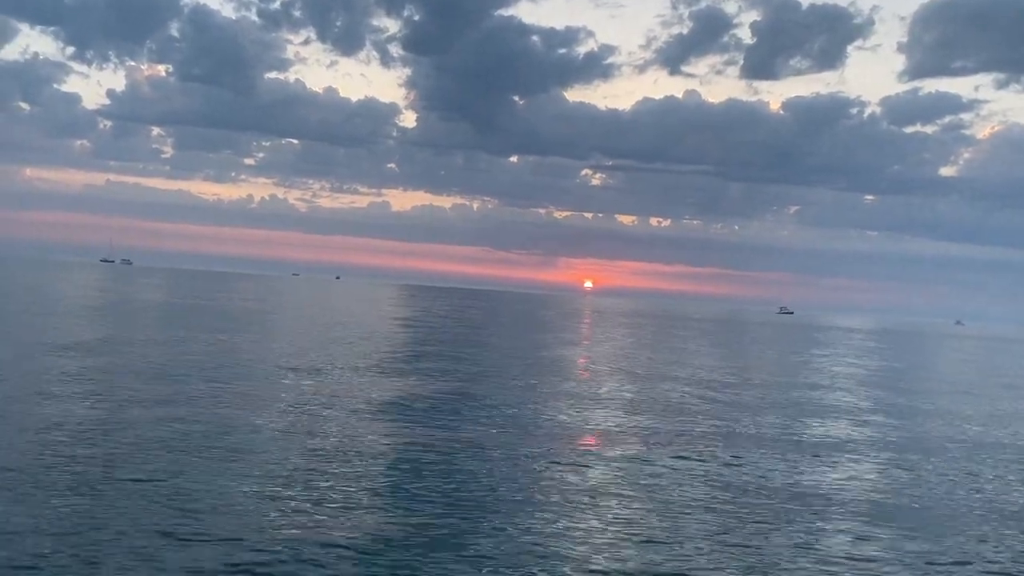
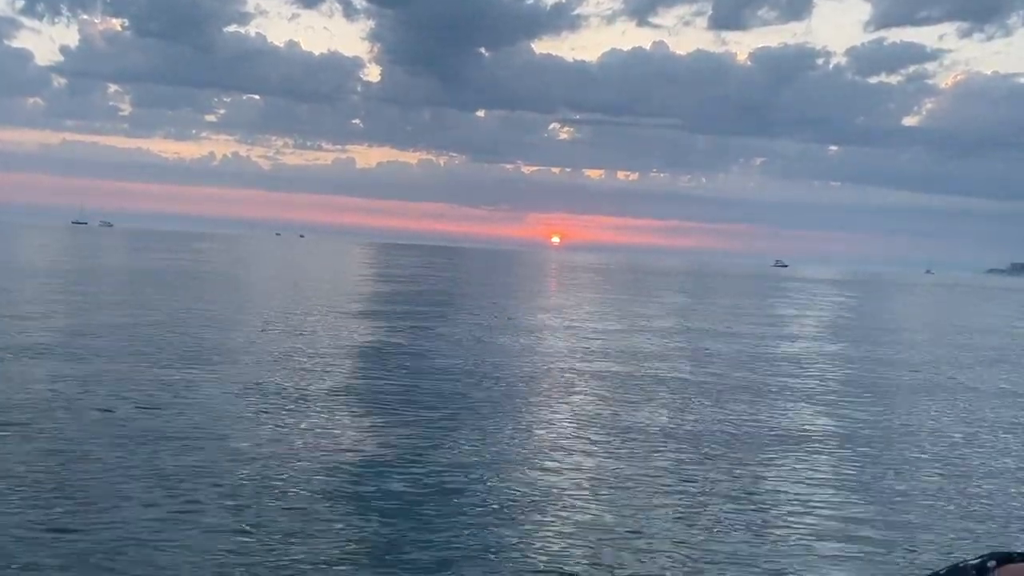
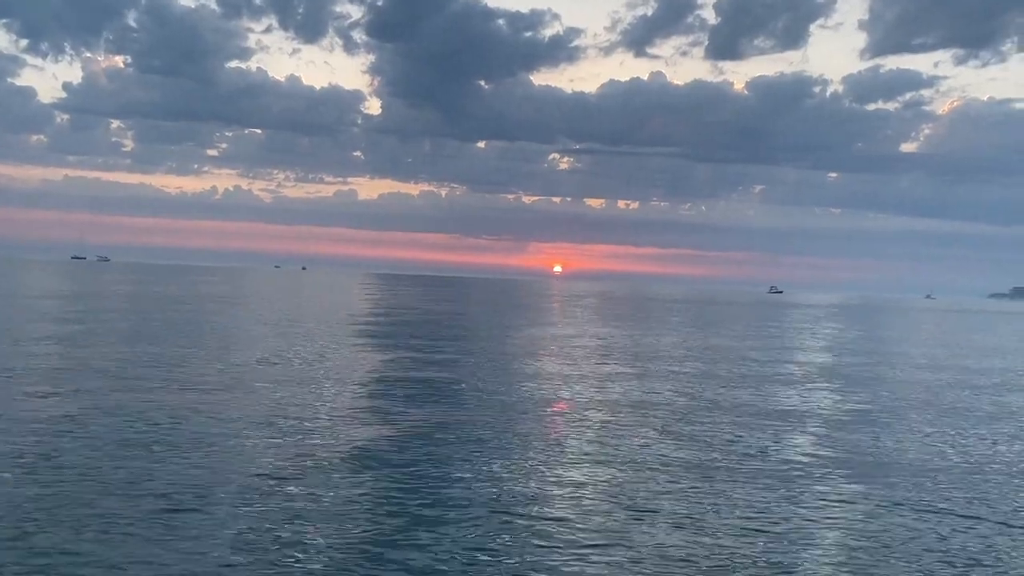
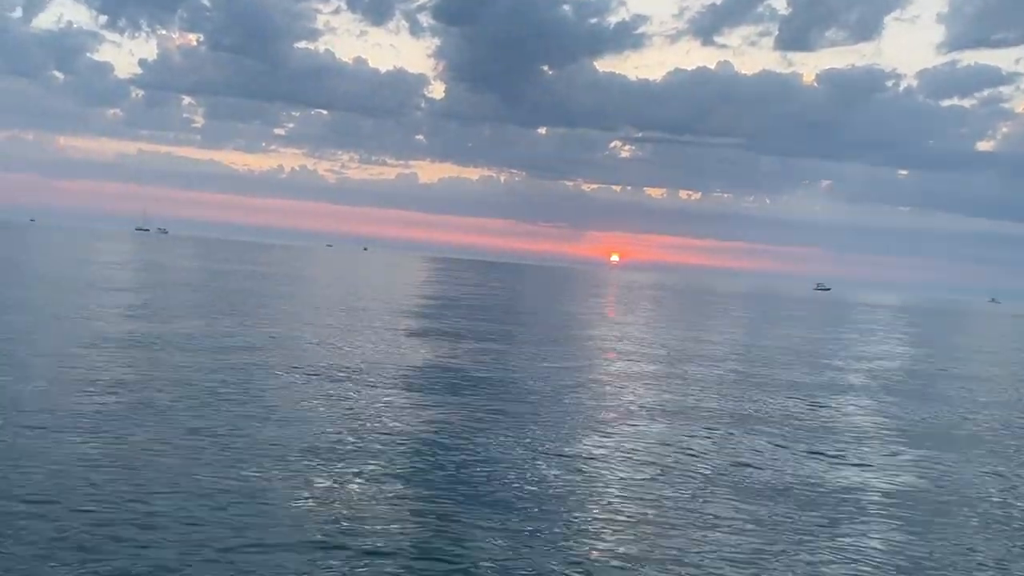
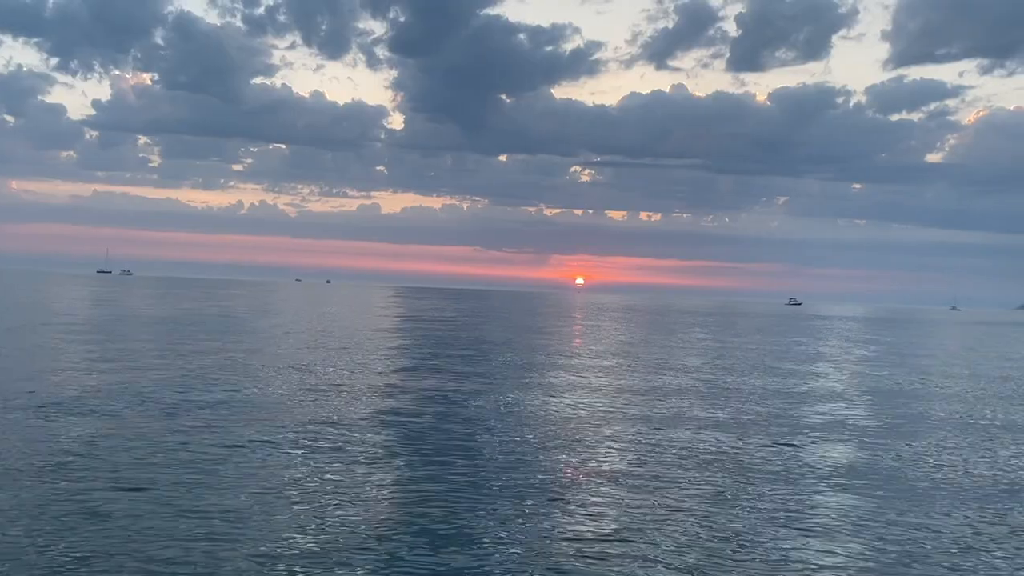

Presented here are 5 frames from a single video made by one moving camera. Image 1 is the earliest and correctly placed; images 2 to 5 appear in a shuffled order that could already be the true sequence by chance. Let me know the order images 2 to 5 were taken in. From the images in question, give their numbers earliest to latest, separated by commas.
4, 5, 3, 2
